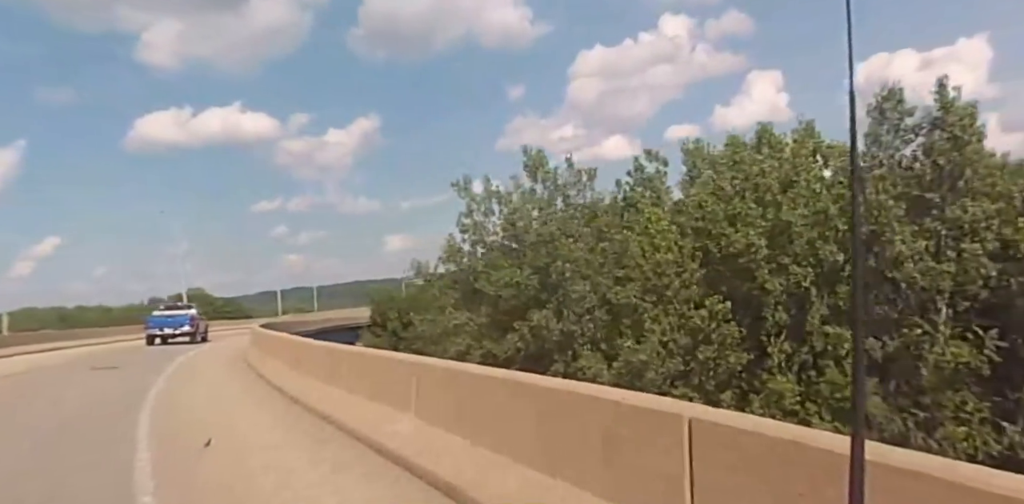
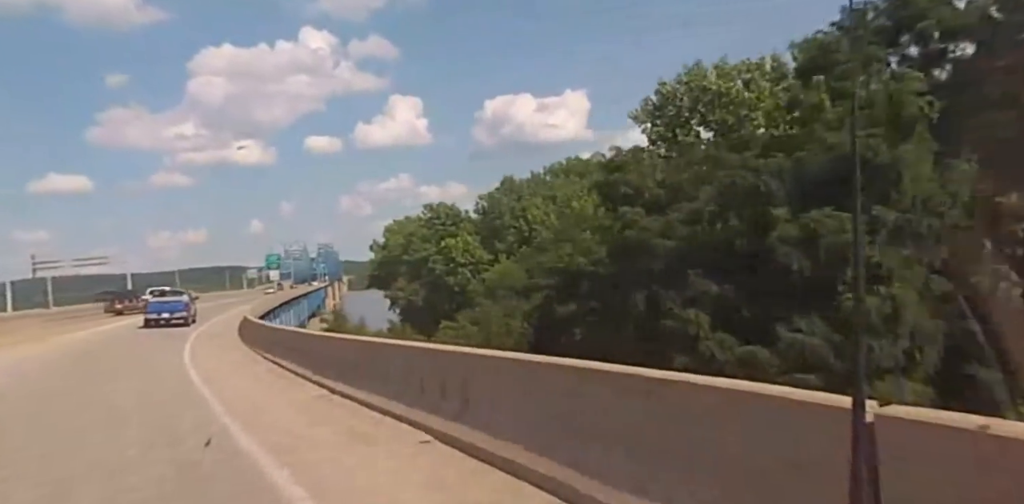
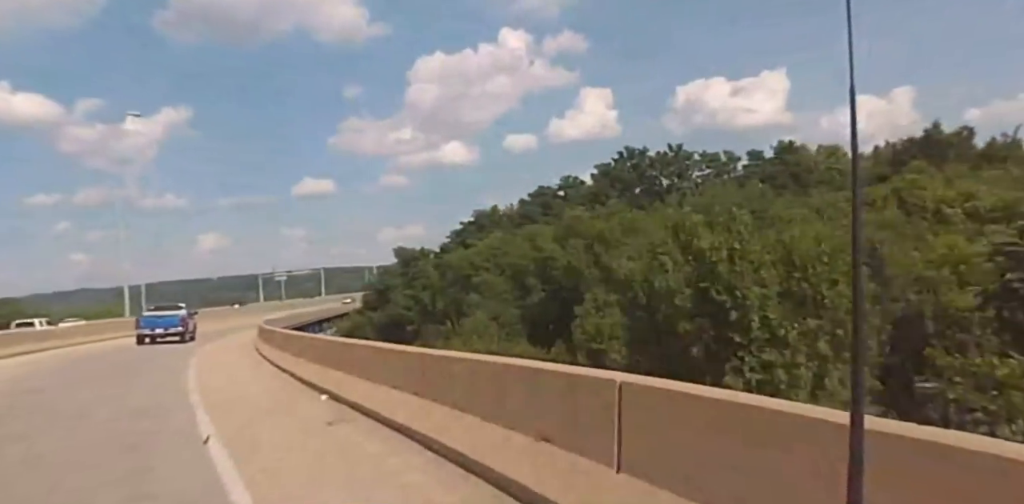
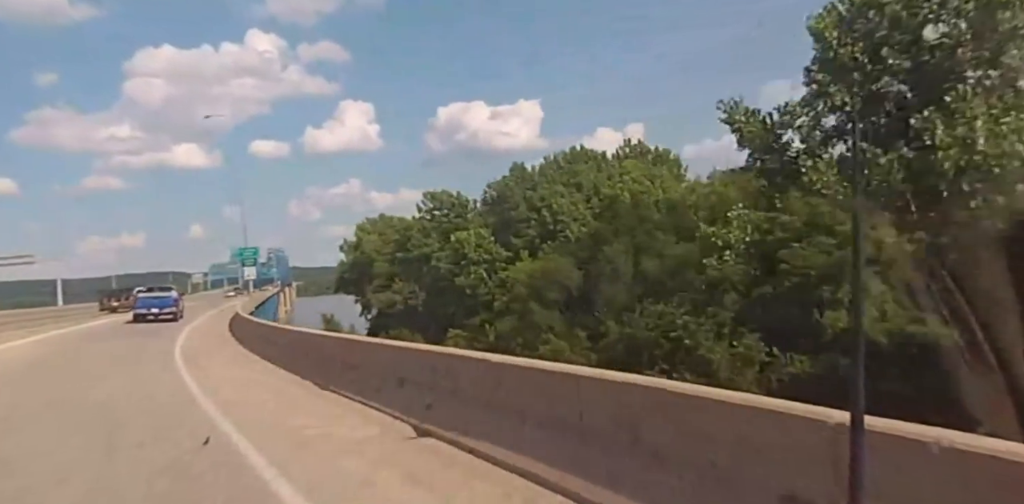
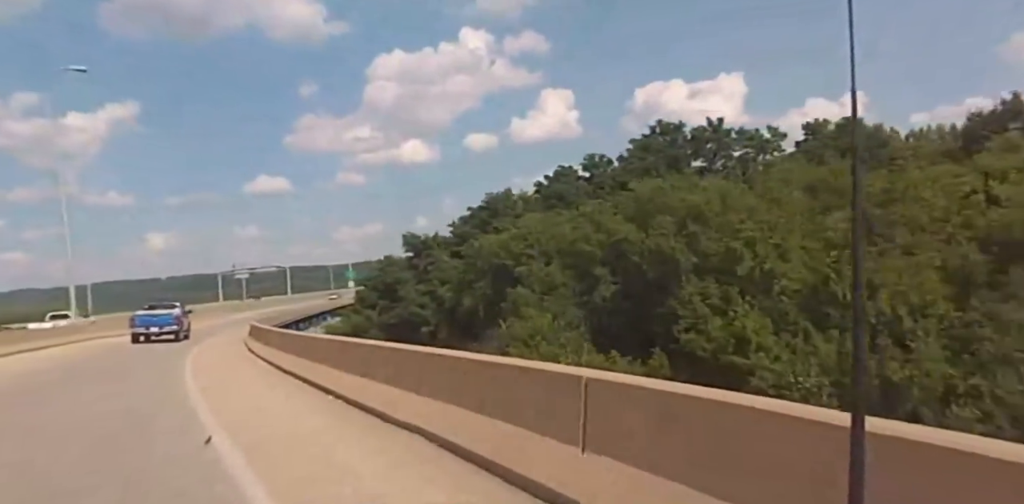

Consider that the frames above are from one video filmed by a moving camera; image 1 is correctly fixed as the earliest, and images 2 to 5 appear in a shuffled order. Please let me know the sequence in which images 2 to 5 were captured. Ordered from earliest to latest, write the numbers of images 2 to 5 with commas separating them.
3, 5, 2, 4
